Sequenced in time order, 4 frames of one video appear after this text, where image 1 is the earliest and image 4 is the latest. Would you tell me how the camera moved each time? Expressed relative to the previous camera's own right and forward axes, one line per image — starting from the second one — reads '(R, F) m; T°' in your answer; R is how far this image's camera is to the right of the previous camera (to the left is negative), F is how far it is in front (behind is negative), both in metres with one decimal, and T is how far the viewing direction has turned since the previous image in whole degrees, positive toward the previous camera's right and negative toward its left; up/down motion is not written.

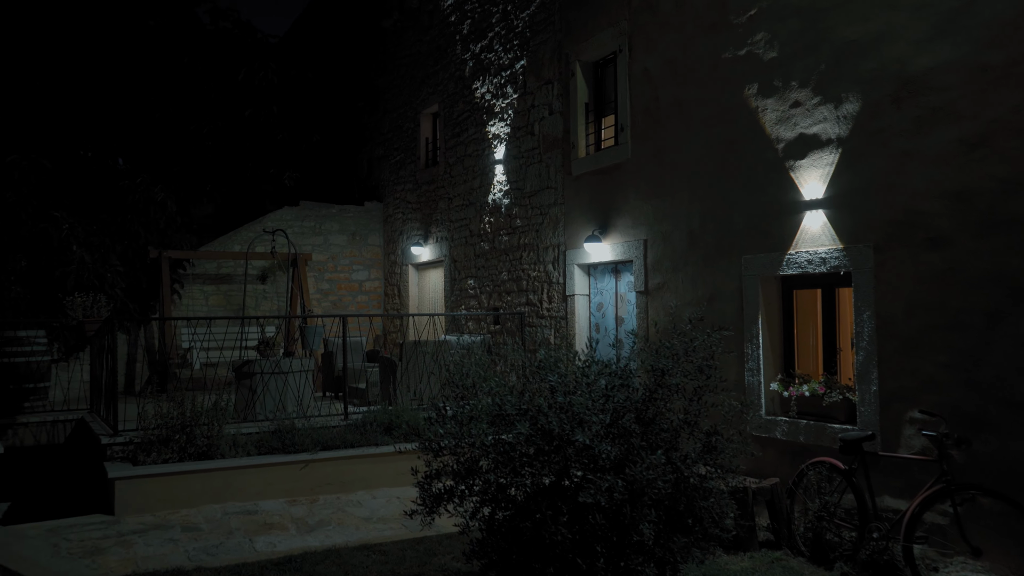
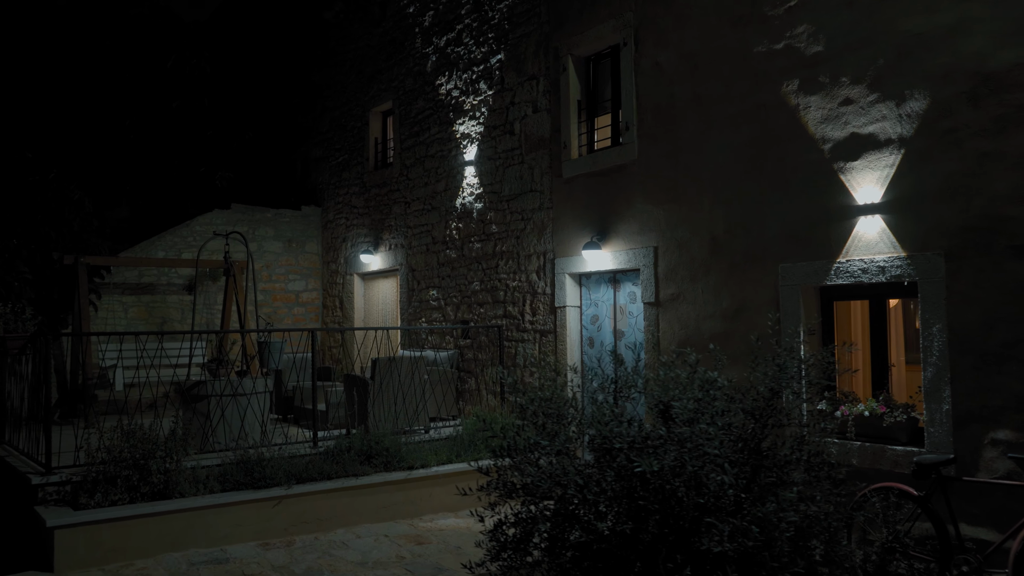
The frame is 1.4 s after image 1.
(-0.7, +0.6) m; +8°
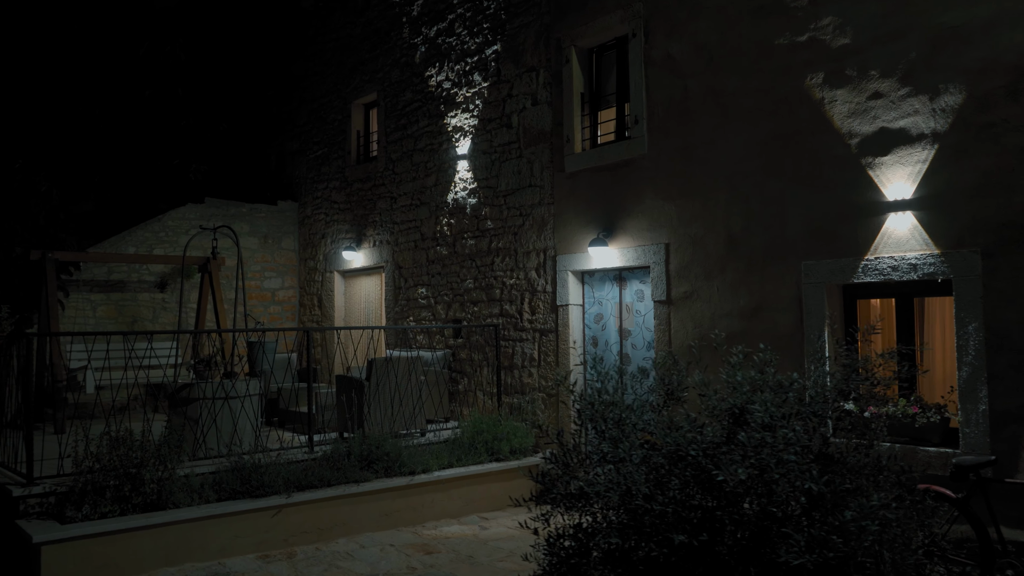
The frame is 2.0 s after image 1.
(-0.3, +0.2) m; +3°
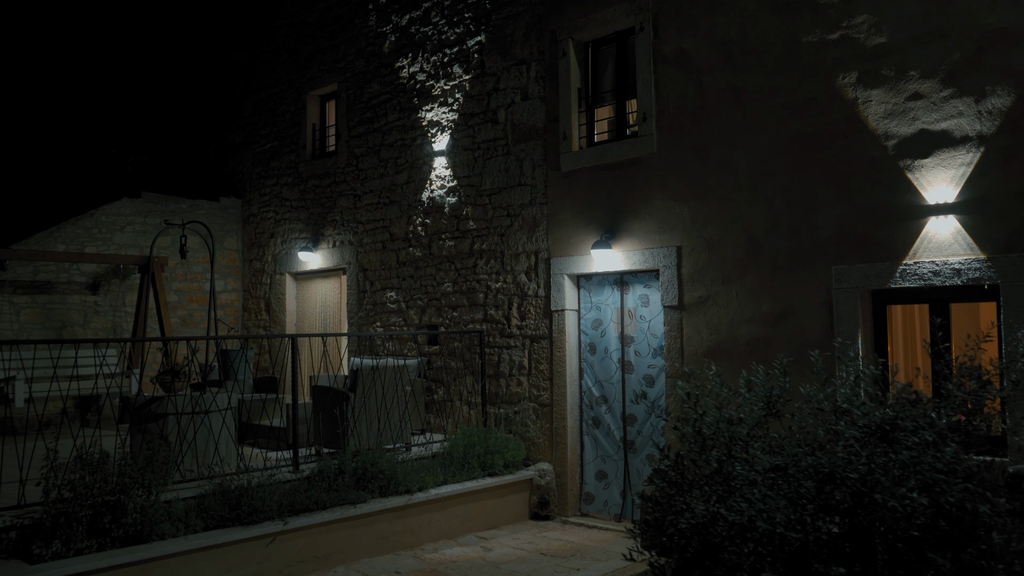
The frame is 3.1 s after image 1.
(-0.6, +0.4) m; +7°
